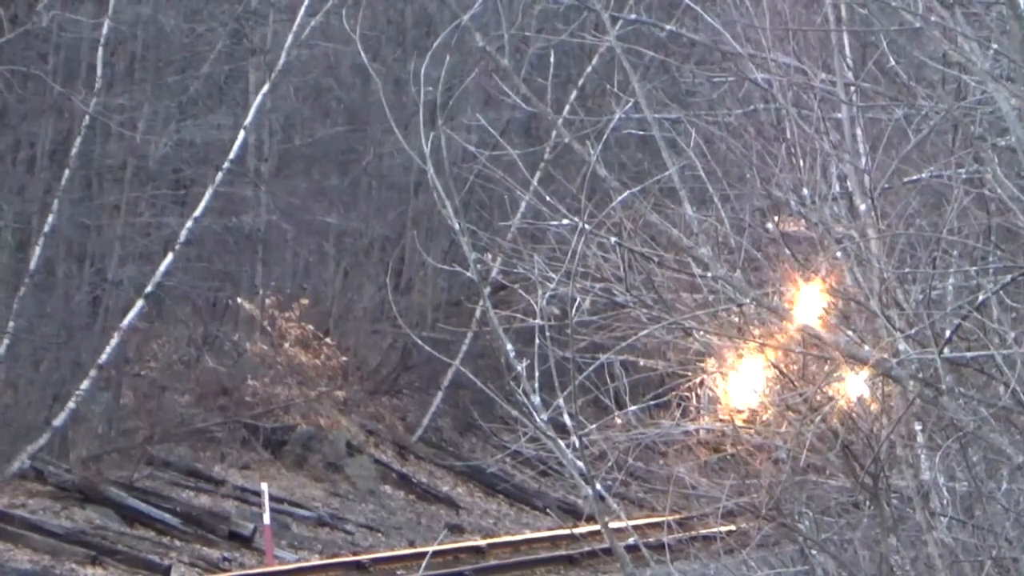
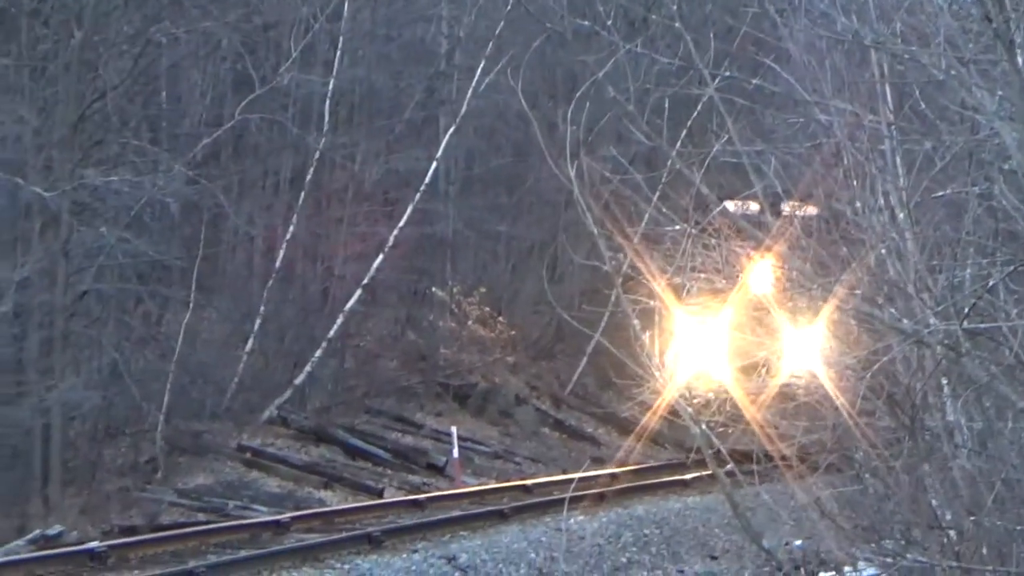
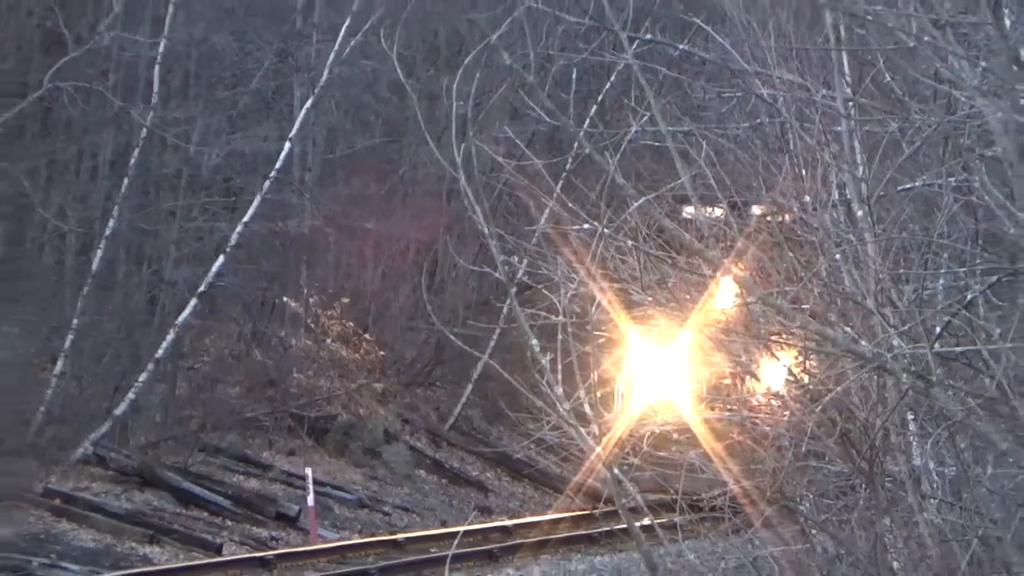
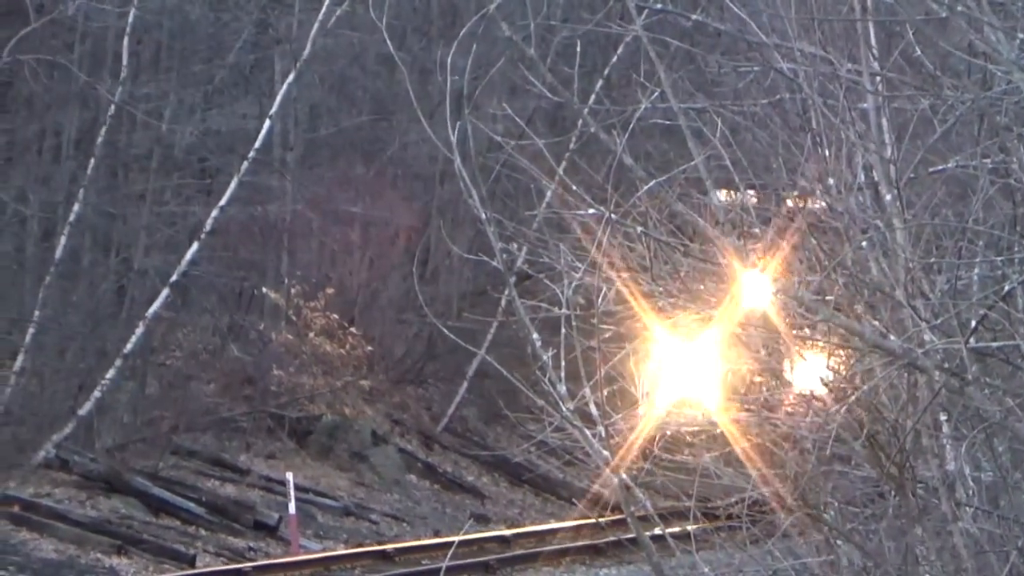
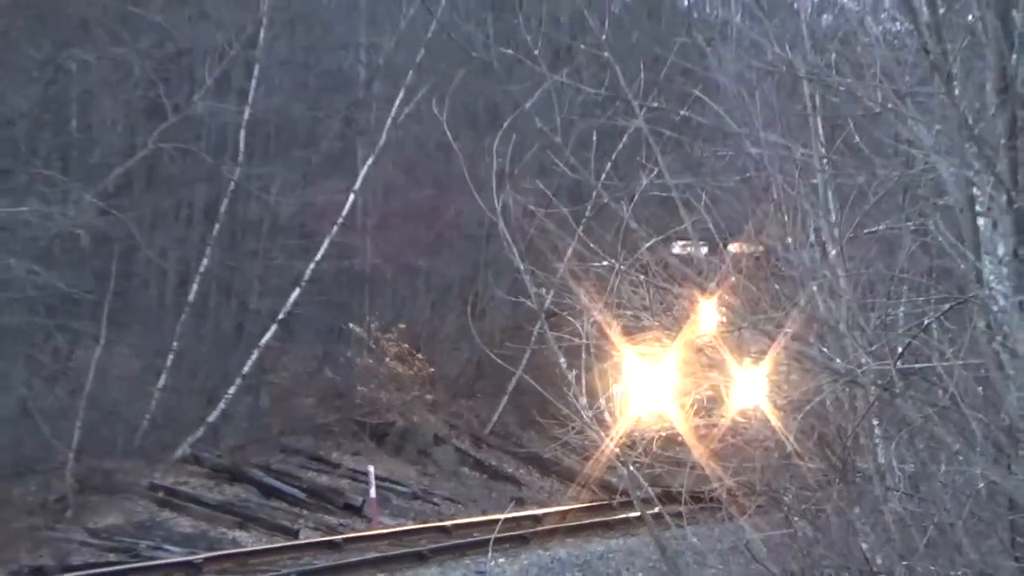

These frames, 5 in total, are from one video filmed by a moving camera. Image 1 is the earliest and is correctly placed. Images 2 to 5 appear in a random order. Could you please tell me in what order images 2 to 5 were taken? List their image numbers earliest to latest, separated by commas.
4, 3, 5, 2
